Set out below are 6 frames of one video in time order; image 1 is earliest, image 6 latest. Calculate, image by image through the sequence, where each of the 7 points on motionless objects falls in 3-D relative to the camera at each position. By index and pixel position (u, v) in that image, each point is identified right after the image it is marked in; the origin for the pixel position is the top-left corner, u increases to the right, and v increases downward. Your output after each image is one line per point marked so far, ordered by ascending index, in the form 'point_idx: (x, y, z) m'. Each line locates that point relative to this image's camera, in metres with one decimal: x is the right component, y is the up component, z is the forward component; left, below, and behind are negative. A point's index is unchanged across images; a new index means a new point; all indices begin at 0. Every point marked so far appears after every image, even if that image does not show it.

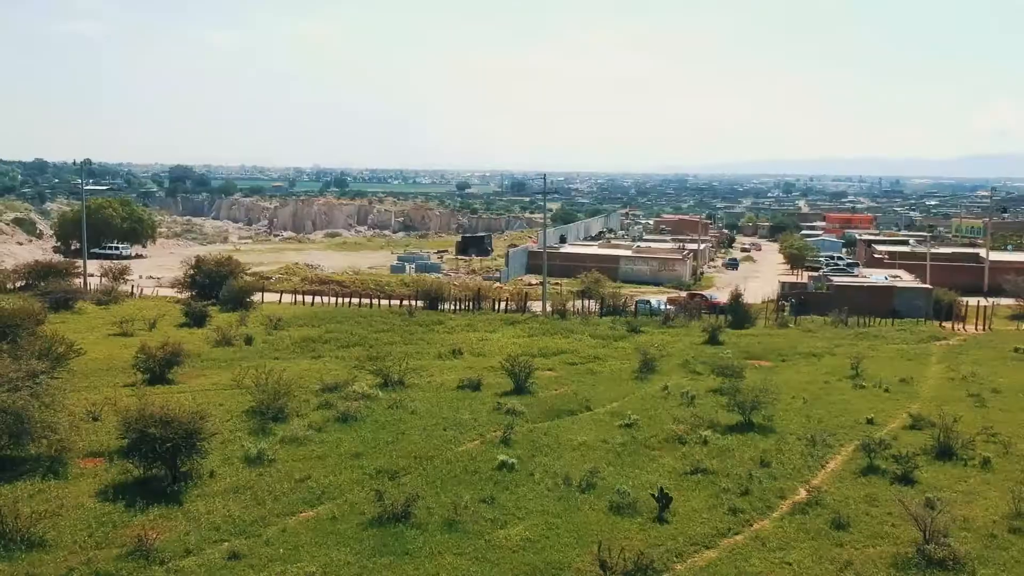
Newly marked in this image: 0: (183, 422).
0: (-4.5, -1.8, +13.2) m
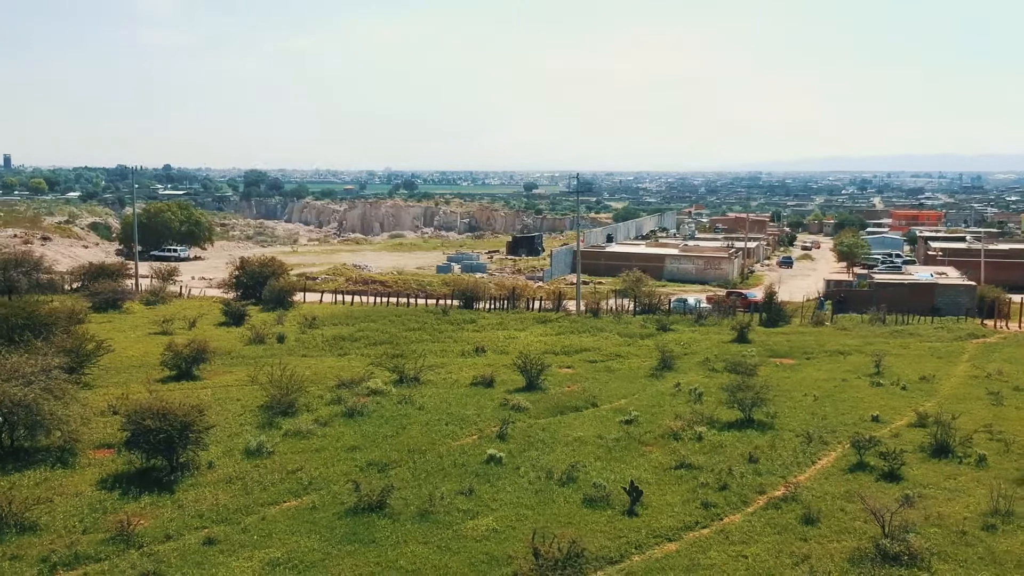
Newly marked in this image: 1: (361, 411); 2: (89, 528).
0: (-4.7, -1.8, +13.8) m
1: (-2.7, -2.2, +17.6) m
2: (-4.9, -2.8, +11.4) m
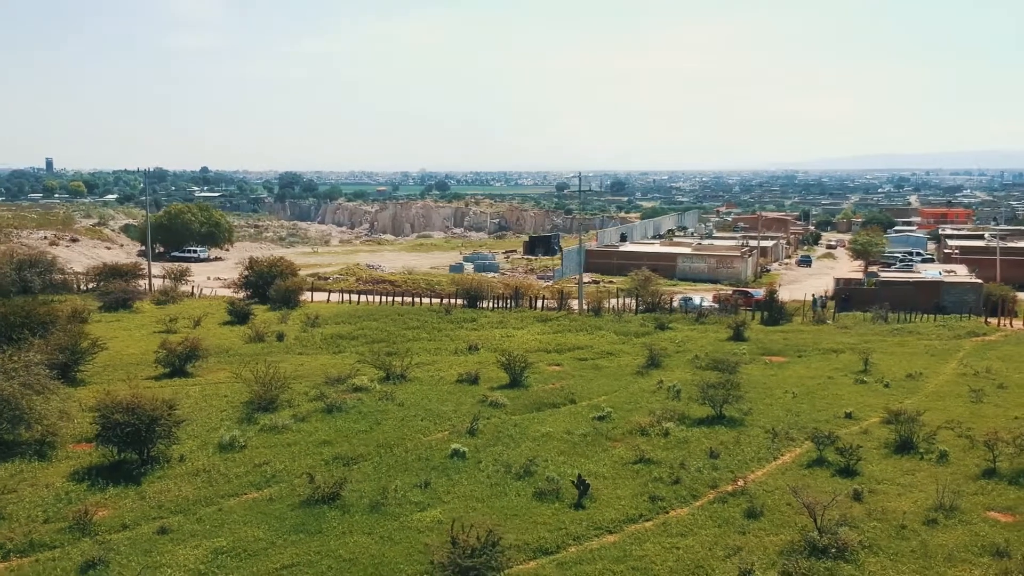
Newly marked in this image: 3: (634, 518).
0: (-5.2, -1.8, +14.2) m
1: (-3.1, -2.2, +17.9) m
2: (-5.5, -2.8, +11.8) m
3: (+1.4, -2.7, +11.6) m
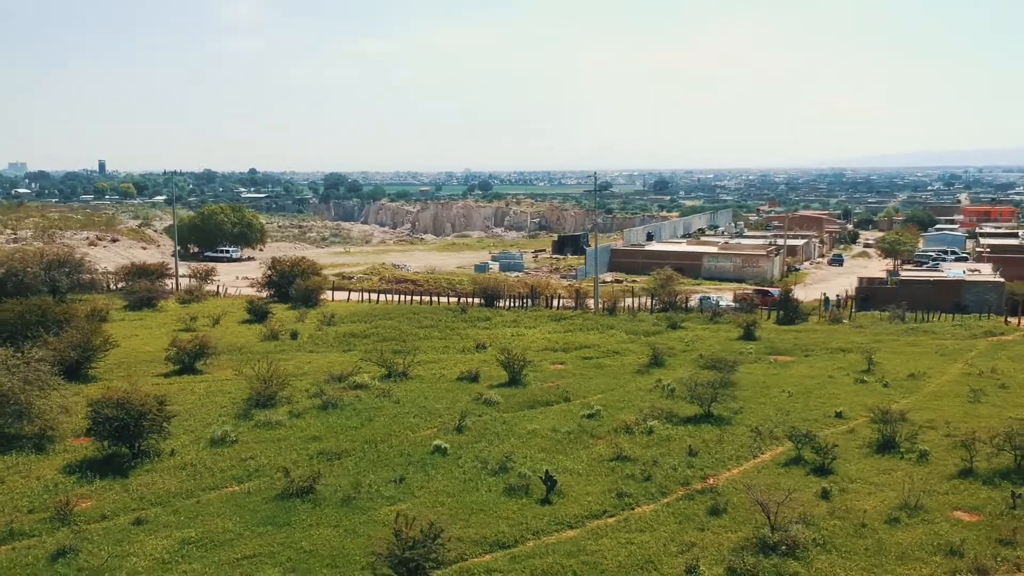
0: (-5.5, -1.7, +14.6) m
1: (-3.3, -2.1, +18.3) m
2: (-5.9, -2.7, +12.3) m
3: (+1.0, -2.7, +11.8) m
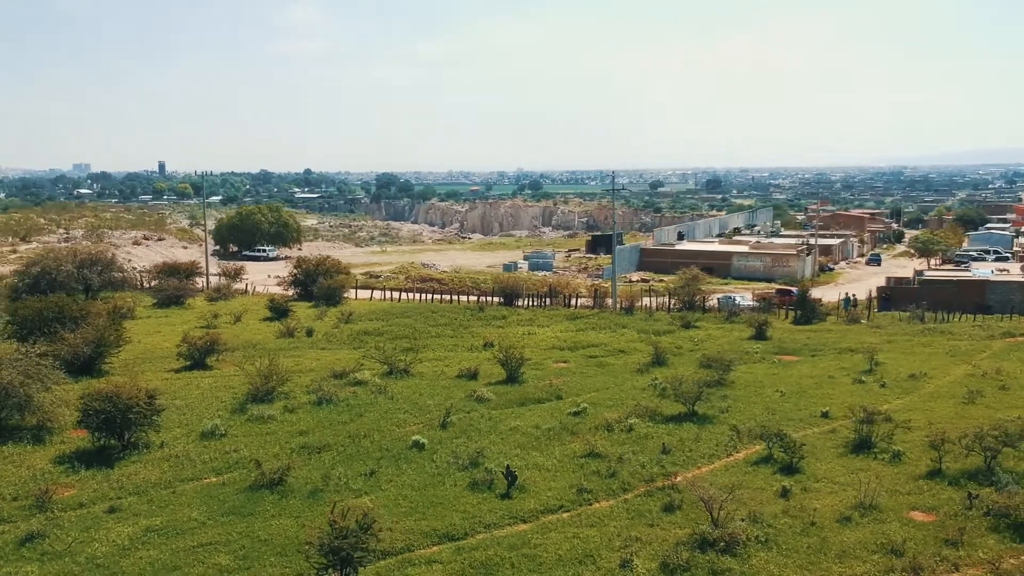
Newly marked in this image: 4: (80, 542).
0: (-5.9, -1.7, +15.2) m
1: (-3.4, -2.1, +18.7) m
2: (-6.4, -2.7, +12.8) m
3: (+0.5, -2.7, +11.9) m
4: (-4.8, -2.8, +11.0) m
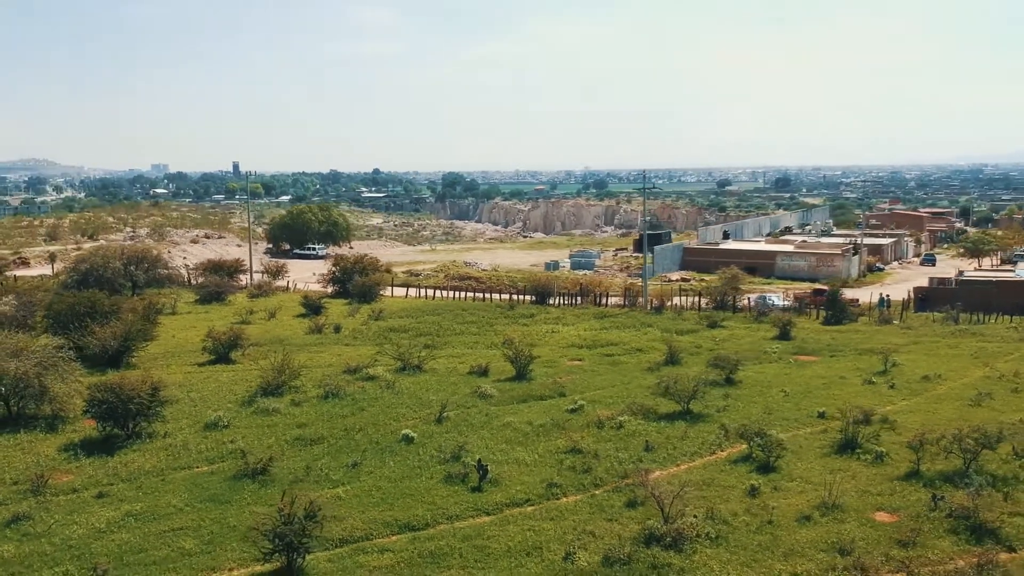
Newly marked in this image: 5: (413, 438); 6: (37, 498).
0: (-6.1, -1.6, +15.8) m
1: (-3.4, -2.0, +19.1) m
2: (-6.8, -2.6, +13.5) m
3: (+0.1, -2.6, +12.1) m
4: (-5.3, -2.8, +11.6) m
5: (-1.5, -2.3, +15.4) m
6: (-6.1, -2.7, +12.7) m
